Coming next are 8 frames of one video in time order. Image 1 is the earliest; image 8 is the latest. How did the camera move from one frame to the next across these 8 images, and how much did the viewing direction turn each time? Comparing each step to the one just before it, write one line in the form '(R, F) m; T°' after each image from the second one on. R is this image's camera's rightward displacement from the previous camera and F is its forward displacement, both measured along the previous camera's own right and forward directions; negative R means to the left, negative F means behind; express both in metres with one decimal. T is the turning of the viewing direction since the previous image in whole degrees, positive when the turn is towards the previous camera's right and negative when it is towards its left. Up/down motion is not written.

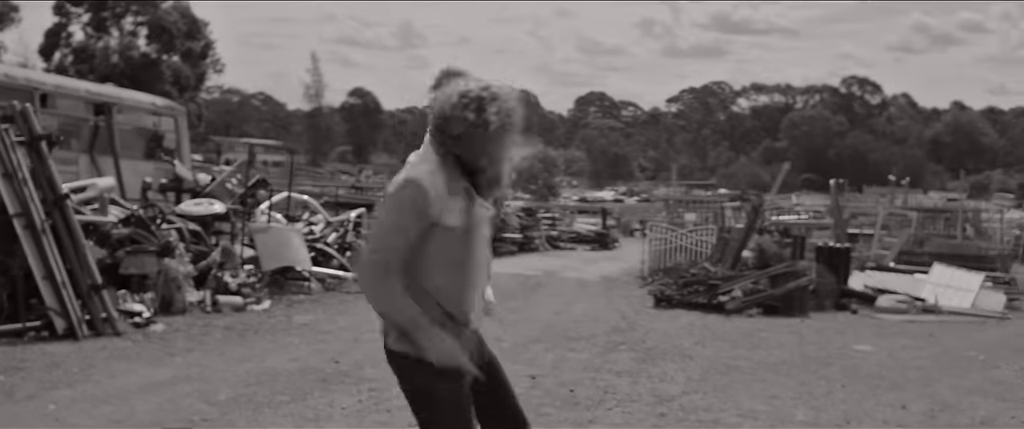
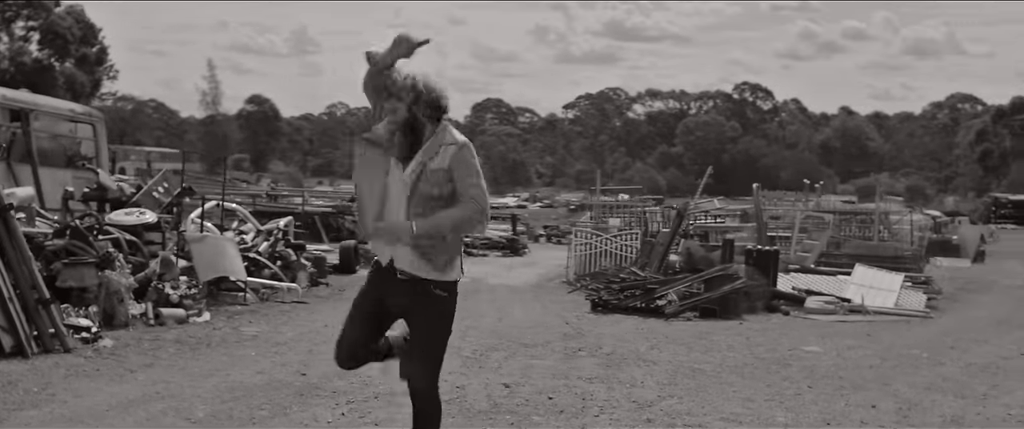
(-0.6, +0.1) m; +5°
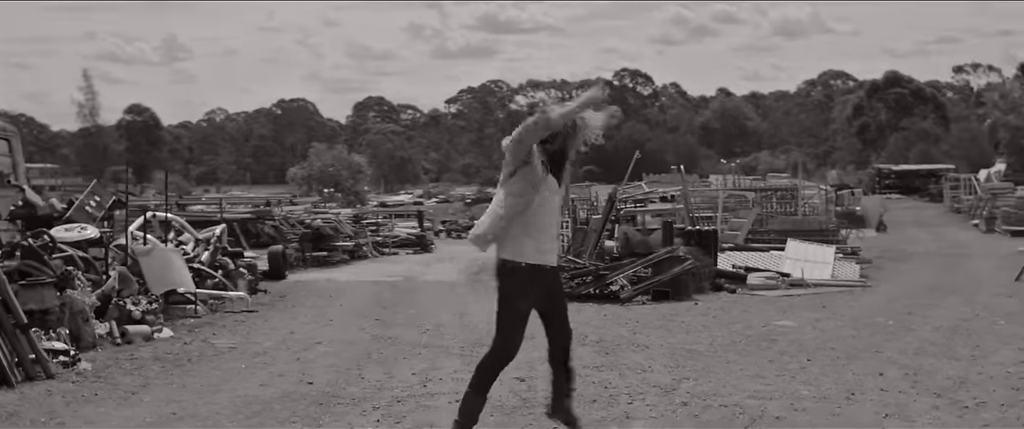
(-0.9, +0.2) m; +6°
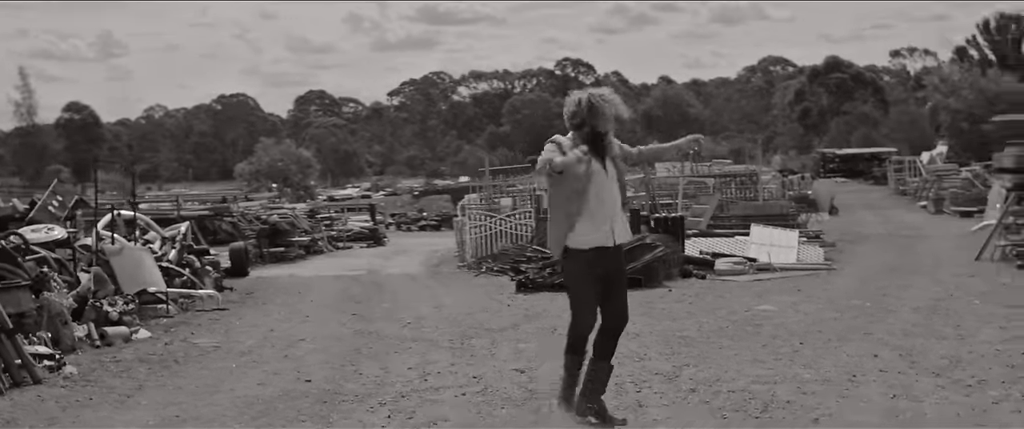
(-0.4, +0.1) m; +3°
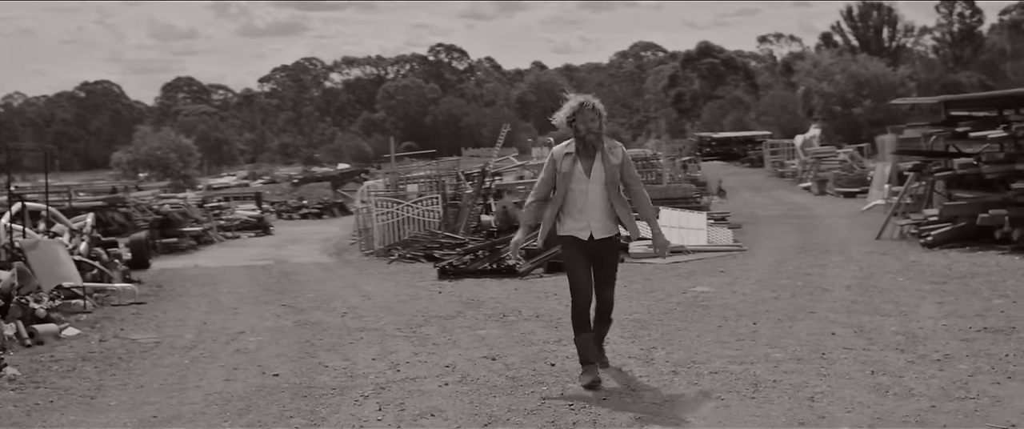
(-0.7, +0.1) m; +7°
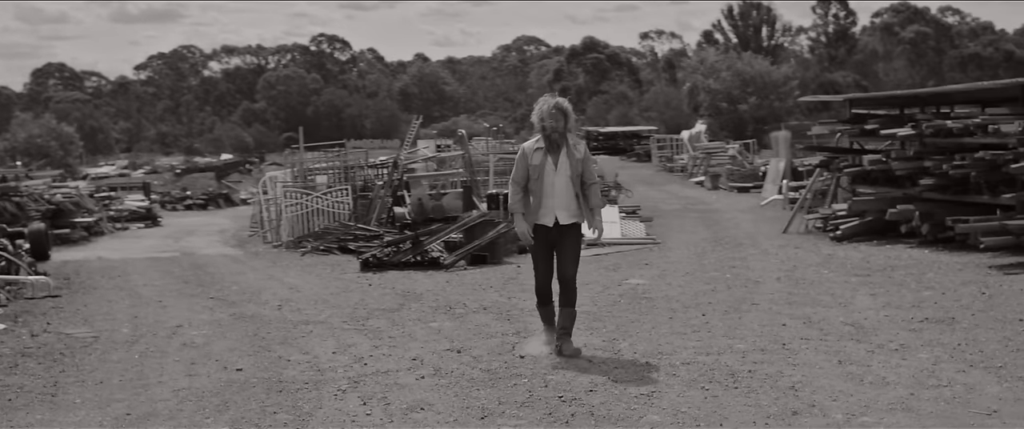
(-0.6, +0.1) m; +6°
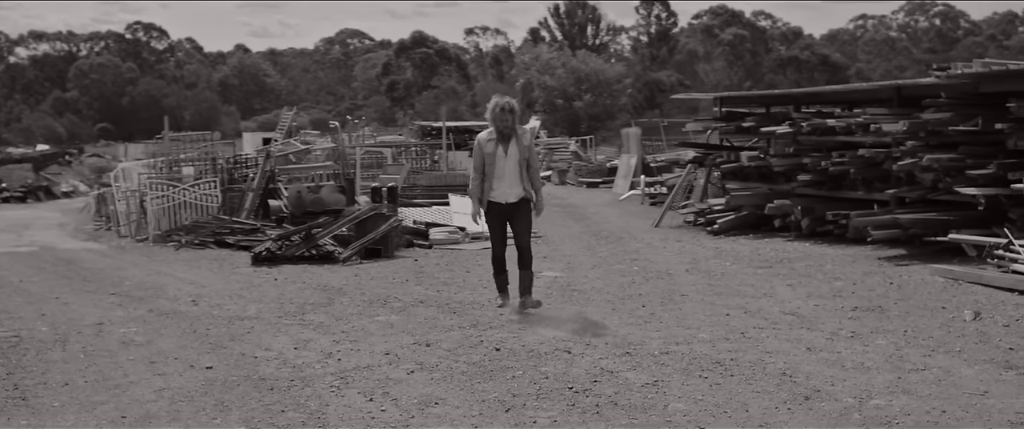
(-1.0, +0.1) m; +9°
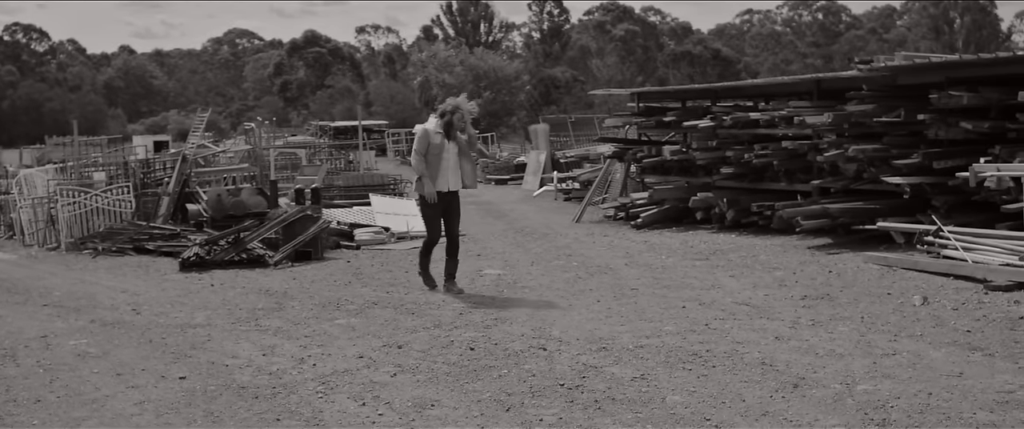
(-0.5, 0.0) m; +5°
